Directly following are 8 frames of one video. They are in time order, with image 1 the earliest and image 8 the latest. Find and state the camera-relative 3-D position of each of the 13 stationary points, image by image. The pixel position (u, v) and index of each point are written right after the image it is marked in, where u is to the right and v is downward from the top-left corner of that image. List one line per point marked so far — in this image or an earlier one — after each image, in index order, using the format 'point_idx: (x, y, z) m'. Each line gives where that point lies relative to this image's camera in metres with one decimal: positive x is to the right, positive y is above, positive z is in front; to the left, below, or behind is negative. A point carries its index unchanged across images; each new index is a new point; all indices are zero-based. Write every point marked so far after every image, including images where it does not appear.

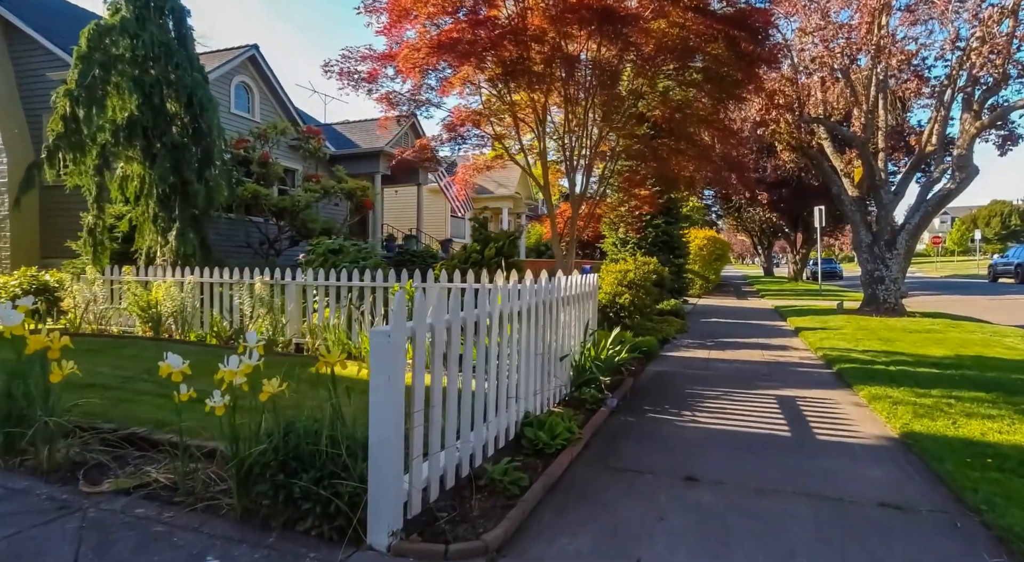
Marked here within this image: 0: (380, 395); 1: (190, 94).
0: (-0.6, -0.5, +2.9) m
1: (-5.1, +2.9, +10.8) m
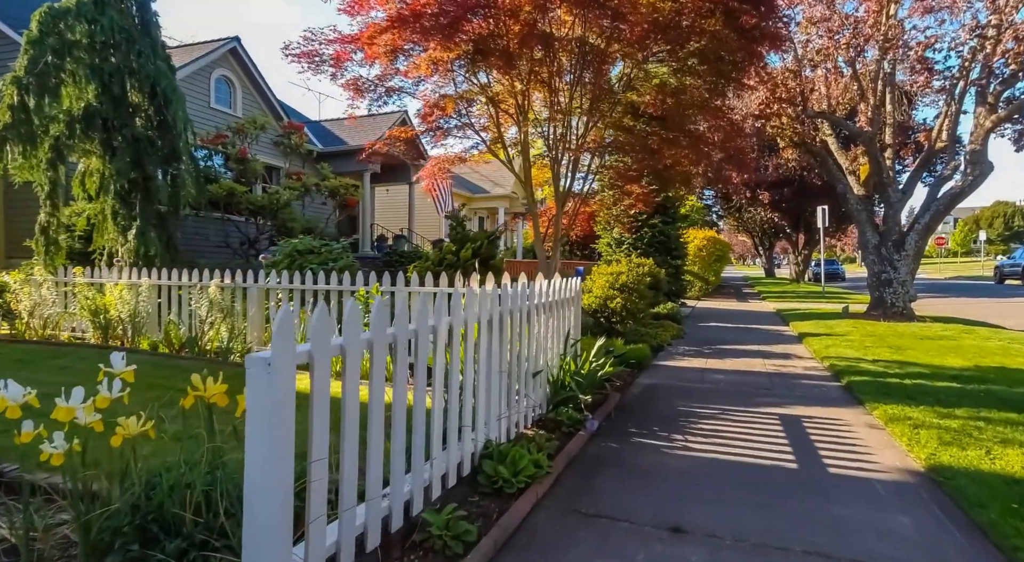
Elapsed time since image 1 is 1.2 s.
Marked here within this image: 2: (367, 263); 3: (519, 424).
0: (-0.8, -0.5, +2.2) m
1: (-5.3, +2.9, +10.2) m
2: (-3.5, +0.4, +16.7) m
3: (+0.1, -1.0, +4.8) m
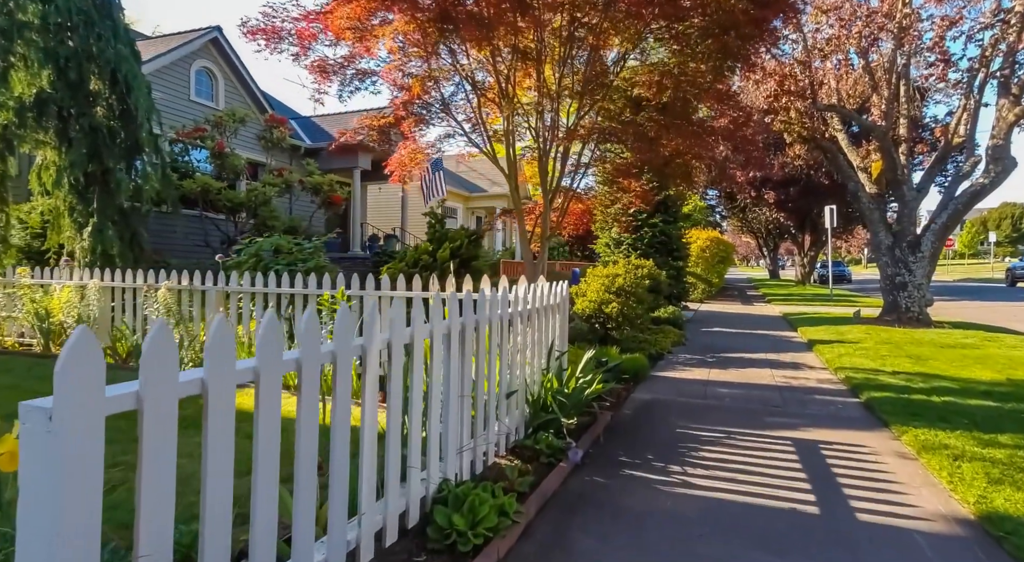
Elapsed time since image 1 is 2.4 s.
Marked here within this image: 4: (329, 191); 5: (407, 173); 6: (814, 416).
0: (-1.0, -0.5, +1.5) m
1: (-5.4, +2.9, +9.4) m
2: (-3.6, +0.4, +16.0) m
3: (-0.1, -1.0, +4.1) m
4: (-4.0, +2.0, +14.9) m
5: (-1.2, +1.3, +8.2) m
6: (+2.6, -1.2, +5.9) m
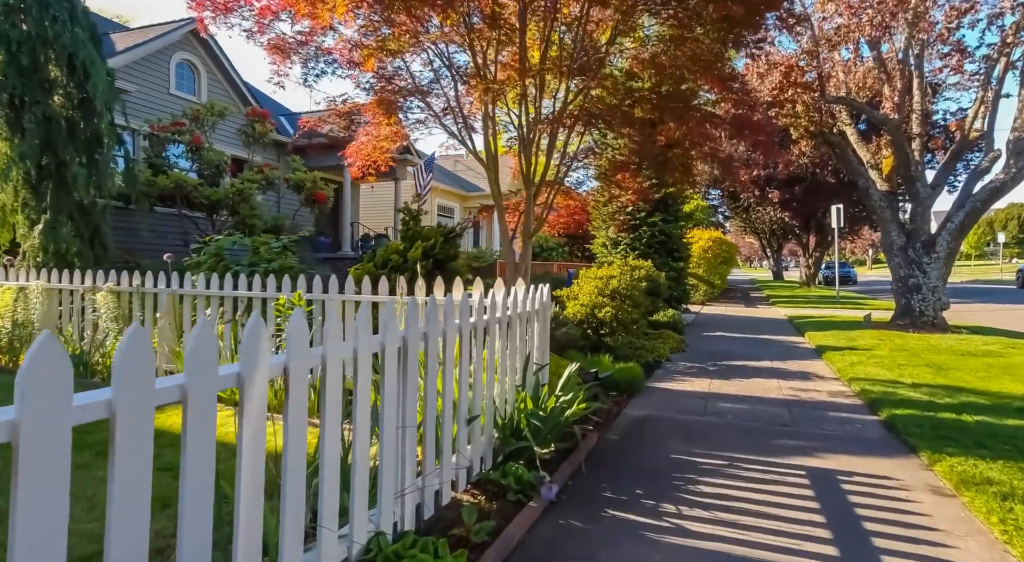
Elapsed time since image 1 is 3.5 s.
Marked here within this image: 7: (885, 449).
0: (-1.2, -0.5, +0.8) m
1: (-5.6, +2.9, +8.8) m
2: (-3.8, +0.4, +15.3) m
3: (-0.3, -1.0, +3.4) m
4: (-4.2, +1.9, +14.2) m
5: (-1.4, +1.3, +7.5) m
6: (+2.4, -1.2, +5.2) m
7: (+2.6, -1.2, +4.8) m
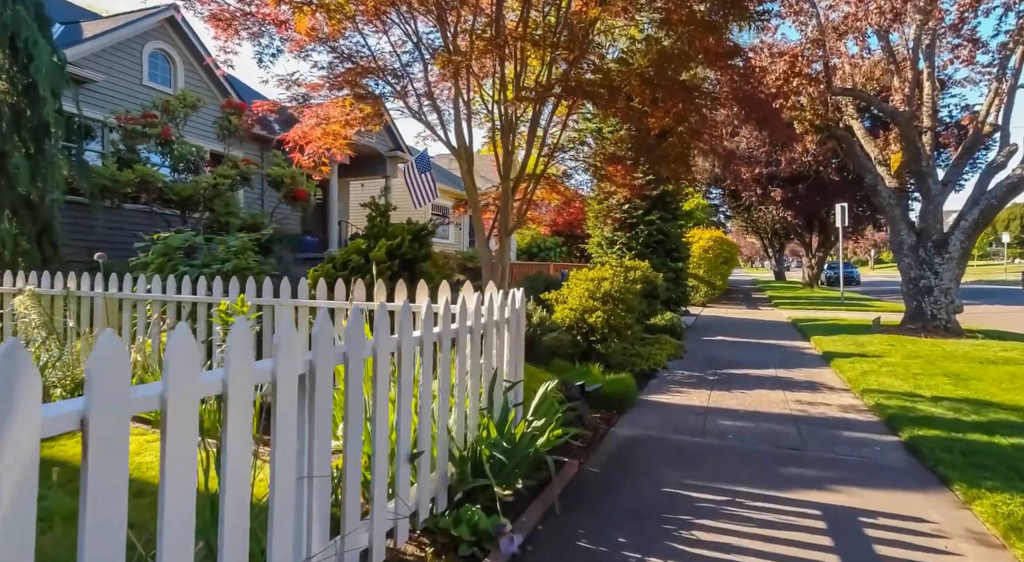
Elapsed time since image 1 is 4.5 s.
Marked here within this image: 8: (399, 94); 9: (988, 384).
0: (-1.4, -0.6, +0.1) m
1: (-5.8, +2.9, +8.1) m
2: (-4.0, +0.4, +14.7) m
3: (-0.5, -1.1, +2.7) m
4: (-4.4, +1.9, +13.6) m
5: (-1.6, +1.2, +6.8) m
6: (+2.2, -1.2, +4.5) m
7: (+2.4, -1.2, +4.1) m
8: (-1.0, +1.7, +6.2) m
9: (+4.8, -1.1, +7.0) m
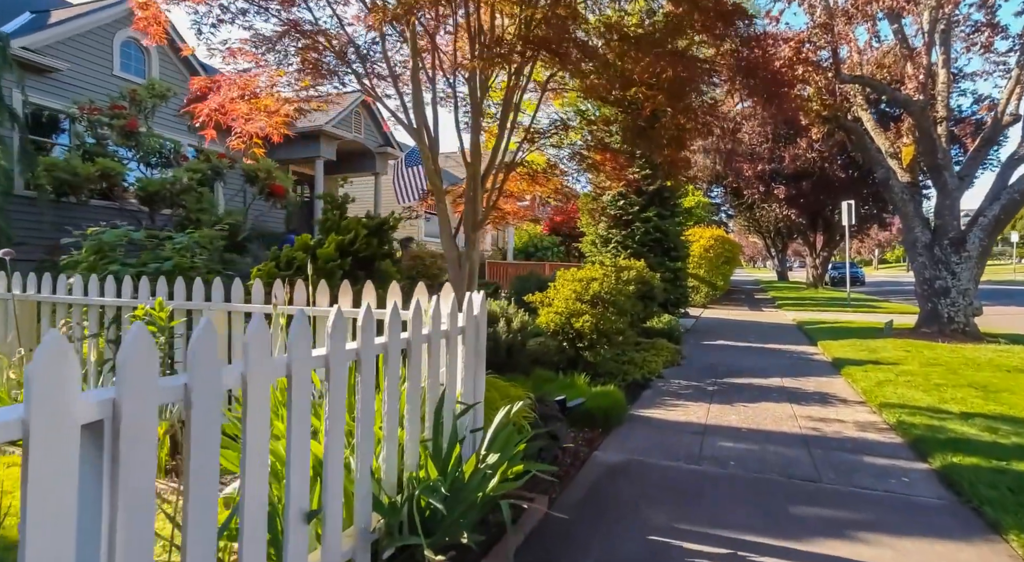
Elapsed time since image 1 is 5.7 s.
0: (-1.7, -0.6, -0.6) m
1: (-6.0, +2.8, +7.4) m
2: (-4.2, +0.4, +13.9) m
3: (-0.8, -1.1, +2.0) m
4: (-4.6, +1.9, +12.9) m
5: (-1.8, +1.2, +6.1) m
6: (+2.0, -1.2, +3.8) m
7: (+2.2, -1.2, +3.4) m
8: (-1.2, +1.7, +5.4) m
9: (+4.6, -1.1, +6.2) m
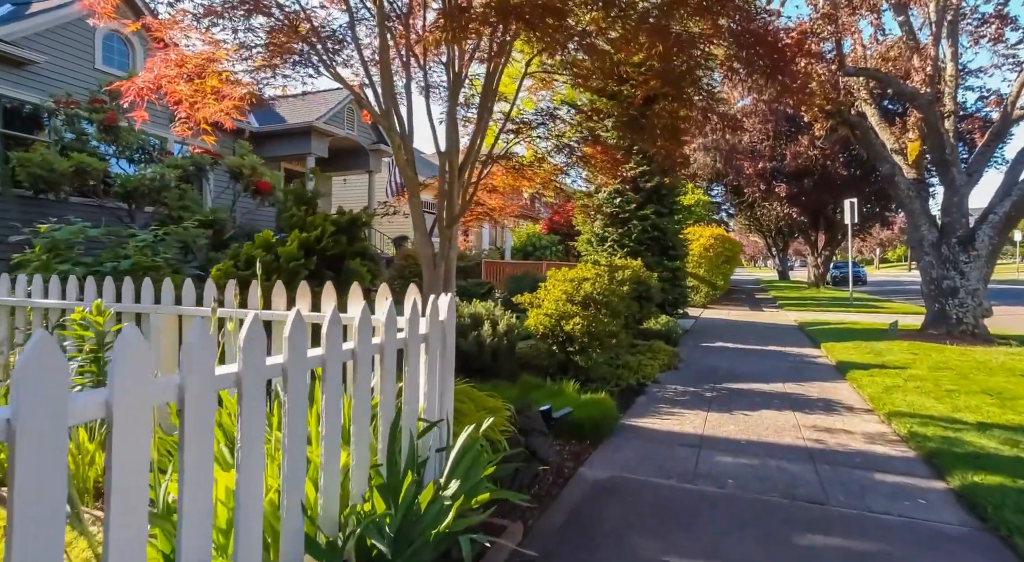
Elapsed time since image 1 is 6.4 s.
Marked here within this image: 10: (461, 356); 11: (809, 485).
0: (-1.8, -0.6, -1.0) m
1: (-6.2, +2.8, +7.0) m
2: (-4.3, +0.4, +13.6) m
3: (-0.9, -1.1, +1.6) m
4: (-4.7, +1.9, +12.5) m
5: (-2.0, +1.2, +5.7) m
6: (+1.8, -1.2, +3.4) m
7: (+2.0, -1.2, +3.0) m
8: (-1.3, +1.6, +5.0) m
9: (+4.5, -1.1, +5.8) m
10: (-0.5, -0.7, +6.2) m
11: (+1.8, -1.2, +4.1) m
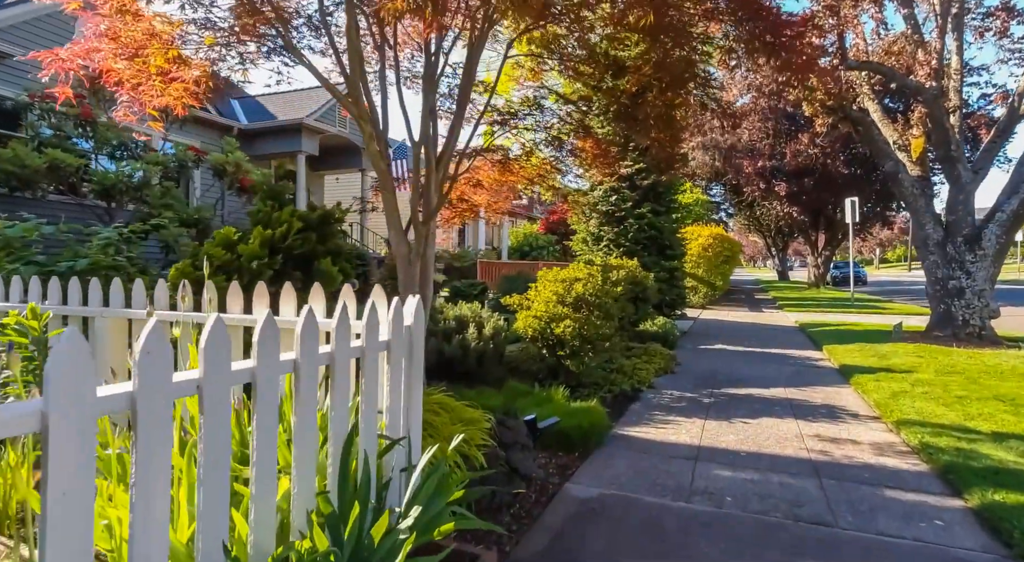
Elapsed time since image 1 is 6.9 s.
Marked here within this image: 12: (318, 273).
0: (-1.9, -0.6, -1.3) m
1: (-6.3, +2.8, +6.7) m
2: (-4.4, +0.4, +13.2) m
3: (-1.0, -1.1, +1.3) m
4: (-4.8, +1.9, +12.1) m
5: (-2.1, +1.2, +5.4) m
6: (+1.7, -1.2, +3.1) m
7: (+1.9, -1.2, +2.7) m
8: (-1.5, +1.6, +4.7) m
9: (+4.4, -1.1, +5.5) m
10: (-0.6, -0.7, +5.9) m
11: (+1.7, -1.2, +3.8) m
12: (-1.2, +0.1, +4.3) m
